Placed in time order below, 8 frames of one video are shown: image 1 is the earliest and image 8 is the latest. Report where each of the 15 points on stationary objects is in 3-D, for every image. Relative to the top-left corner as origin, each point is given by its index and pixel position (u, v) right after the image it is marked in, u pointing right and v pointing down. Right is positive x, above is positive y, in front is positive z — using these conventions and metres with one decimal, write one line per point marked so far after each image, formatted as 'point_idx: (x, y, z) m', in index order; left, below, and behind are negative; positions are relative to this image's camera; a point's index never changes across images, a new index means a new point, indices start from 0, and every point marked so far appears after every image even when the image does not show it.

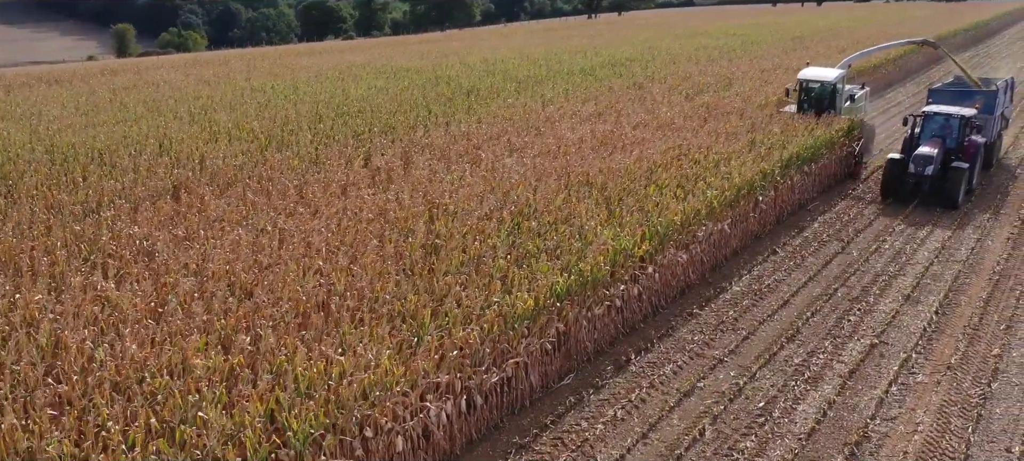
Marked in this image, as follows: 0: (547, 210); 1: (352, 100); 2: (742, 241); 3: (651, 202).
0: (+0.3, +0.2, +8.7) m
1: (-3.1, +2.5, +16.8) m
2: (+2.7, -0.1, +10.4) m
3: (+1.4, +0.3, +9.3) m
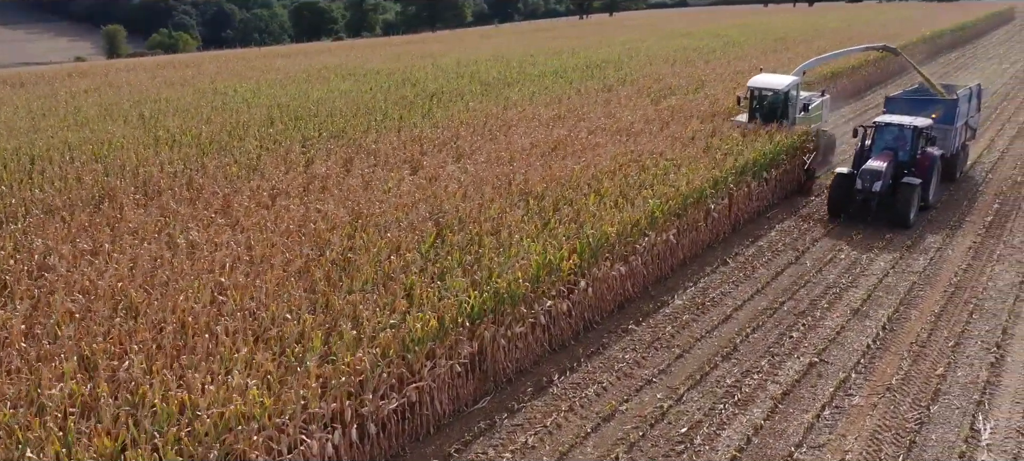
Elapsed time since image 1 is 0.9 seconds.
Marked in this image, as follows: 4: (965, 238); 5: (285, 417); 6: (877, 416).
0: (-0.4, +0.1, +8.3) m
1: (-3.8, +2.4, +16.4) m
2: (+2.1, -0.2, +10.0) m
3: (+0.7, +0.2, +8.9) m
4: (+5.7, -0.1, +11.0) m
5: (-1.3, -1.1, +5.1) m
6: (+2.8, -1.4, +6.6) m
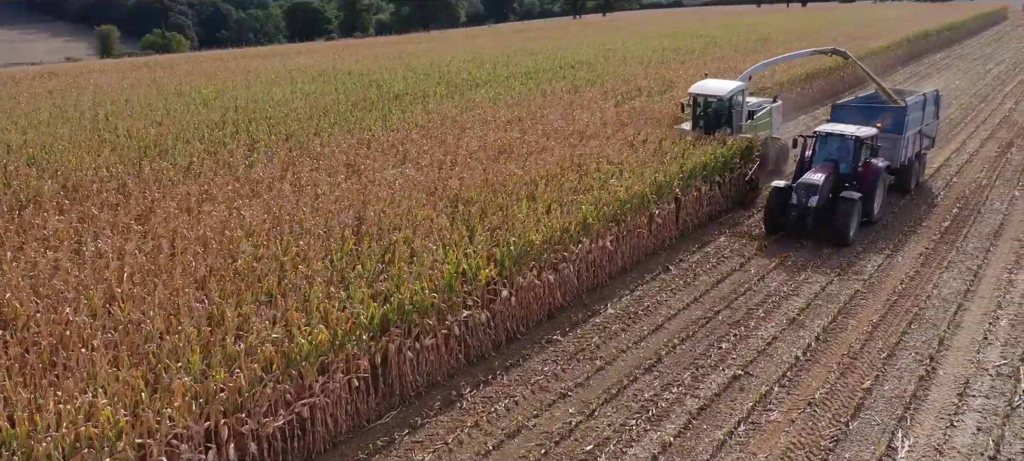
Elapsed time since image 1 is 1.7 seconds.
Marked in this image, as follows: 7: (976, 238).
0: (-1.1, 0.0, +8.1) m
1: (-4.5, +2.3, +16.2) m
2: (+1.3, -0.3, +9.8) m
3: (0.0, +0.1, +8.6) m
4: (+5.0, -0.2, +10.7) m
5: (-2.1, -1.2, +4.9) m
6: (+2.1, -1.5, +6.4) m
7: (+5.9, -0.1, +11.1) m
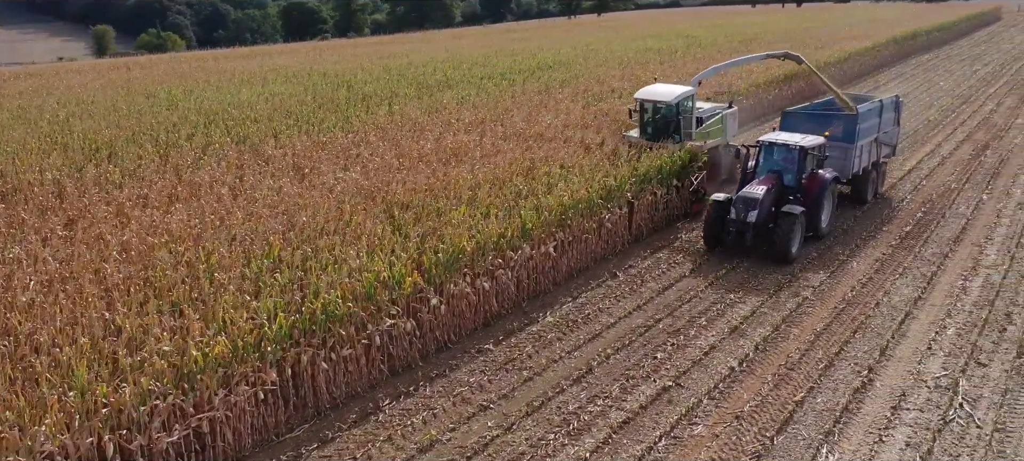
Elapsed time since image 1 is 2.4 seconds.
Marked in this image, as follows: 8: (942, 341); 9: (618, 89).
0: (-1.7, 0.0, +7.9) m
1: (-5.1, +2.3, +16.0) m
2: (+0.7, -0.4, +9.6) m
3: (-0.6, +0.1, +8.4) m
4: (+4.4, -0.3, +10.5) m
5: (-2.7, -1.2, +4.7) m
6: (+1.4, -1.5, +6.2) m
7: (+5.3, -0.2, +10.9) m
8: (+3.9, -1.0, +8.0) m
9: (+2.2, +2.9, +17.8) m
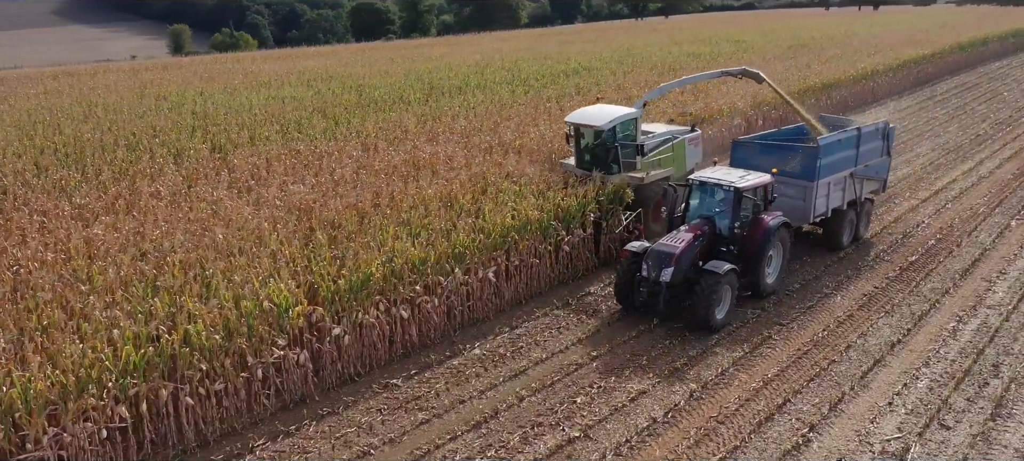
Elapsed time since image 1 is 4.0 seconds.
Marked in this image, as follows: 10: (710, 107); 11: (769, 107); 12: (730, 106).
0: (-2.4, -0.2, +7.4) m
1: (-5.0, +2.2, +15.8) m
2: (+0.2, -0.6, +8.9) m
3: (-1.2, -0.1, +7.9) m
4: (+3.9, -0.6, +9.5) m
5: (-3.7, -1.4, +4.3) m
6: (+0.5, -1.8, +5.5) m
7: (+4.8, -0.5, +9.8) m
8: (+3.2, -1.3, +7.1) m
9: (+2.4, +2.6, +17.0) m
10: (+3.7, +2.3, +16.5) m
11: (+5.2, +2.5, +17.6) m
12: (+4.3, +2.4, +17.1) m
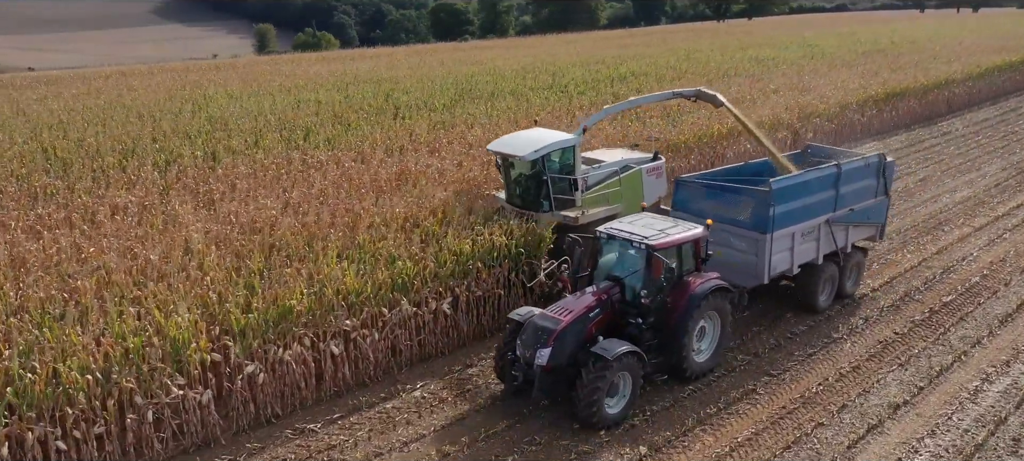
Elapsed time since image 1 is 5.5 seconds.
0: (-2.8, -0.4, +6.9) m
1: (-4.6, +2.1, +15.4) m
2: (-0.2, -0.9, +8.1) m
3: (-1.7, -0.4, +7.2) m
4: (+3.6, -0.9, +8.4) m
5: (-4.5, -1.5, +3.9) m
6: (-0.2, -2.0, +4.6) m
7: (+4.5, -0.9, +8.5) m
8: (+2.7, -1.7, +6.0) m
9: (+2.9, +2.3, +16.0) m
10: (+4.2, +1.9, +15.3) m
11: (+5.7, +2.1, +16.3) m
12: (+4.8, +2.1, +15.8) m
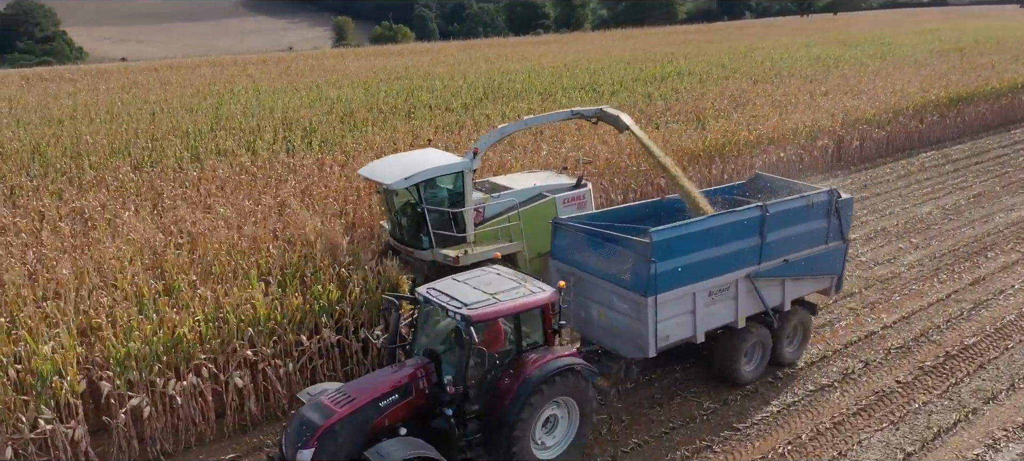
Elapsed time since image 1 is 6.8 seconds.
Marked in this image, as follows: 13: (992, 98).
0: (-3.4, -0.5, +6.4) m
1: (-4.3, +2.1, +15.1) m
2: (-0.6, -1.0, +7.4) m
3: (-2.2, -0.5, +6.6) m
4: (+3.1, -1.2, +7.3) m
5: (-5.3, -1.6, +3.6) m
6: (-1.0, -2.2, +3.9) m
7: (+4.1, -1.2, +7.4) m
8: (+2.0, -1.9, +5.0) m
9: (+3.2, +2.0, +14.9) m
10: (+4.4, +1.7, +14.1) m
11: (+6.1, +1.8, +15.0) m
12: (+5.1, +1.8, +14.6) m
13: (+9.9, +2.7, +17.9) m
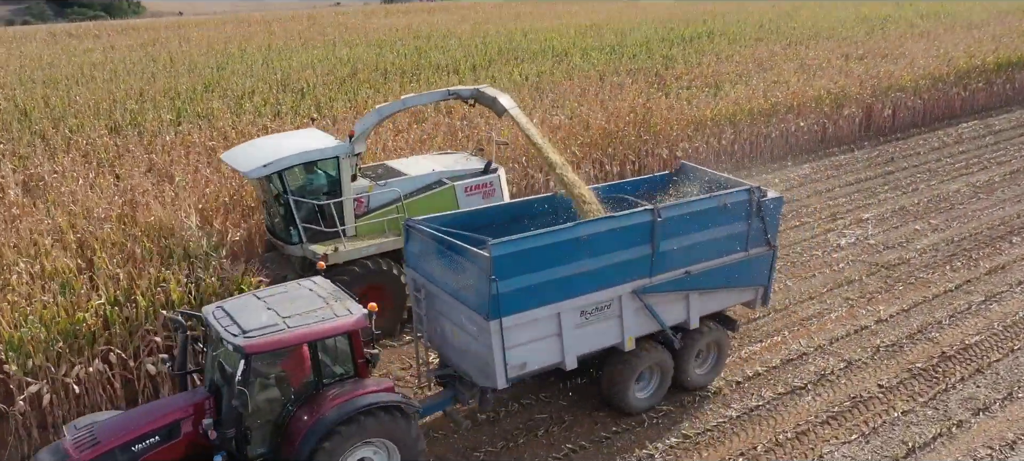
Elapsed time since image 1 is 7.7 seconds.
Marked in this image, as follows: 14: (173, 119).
0: (-3.9, -0.3, +6.1) m
1: (-4.1, +2.7, +14.7) m
2: (-1.1, -0.9, +6.9) m
3: (-2.6, -0.3, +6.3) m
4: (+2.7, -1.1, +6.6) m
5: (-6.0, -1.5, +3.5) m
6: (-1.6, -2.2, +3.6) m
7: (+3.7, -1.1, +6.6) m
8: (+1.4, -1.9, +4.4) m
9: (+3.4, +2.5, +14.0) m
10: (+4.5, +2.1, +13.2) m
11: (+6.2, +2.2, +13.9) m
12: (+5.2, +2.2, +13.6) m
13: (+10.2, +3.2, +16.6) m
14: (-4.4, +1.4, +11.2) m
